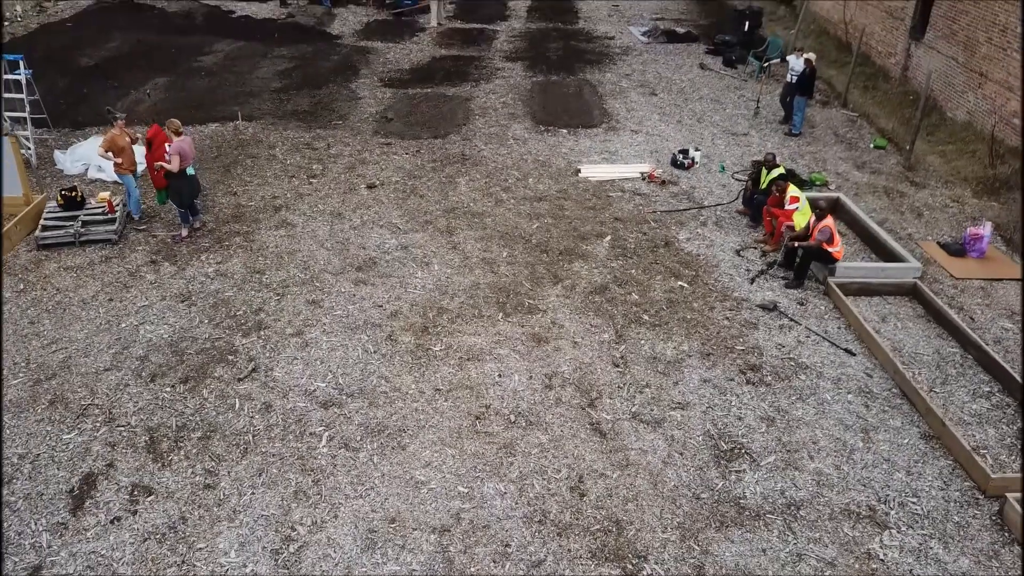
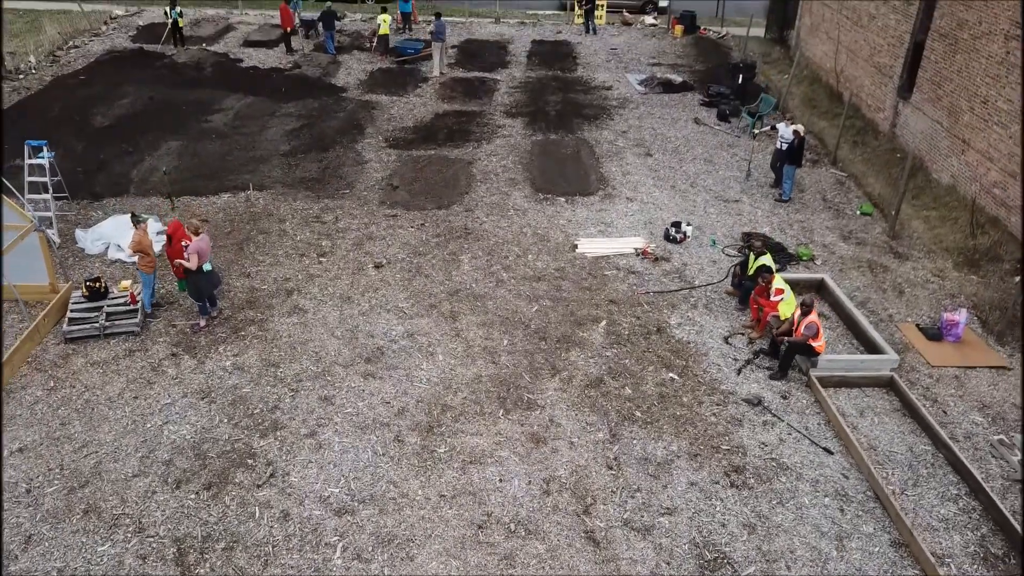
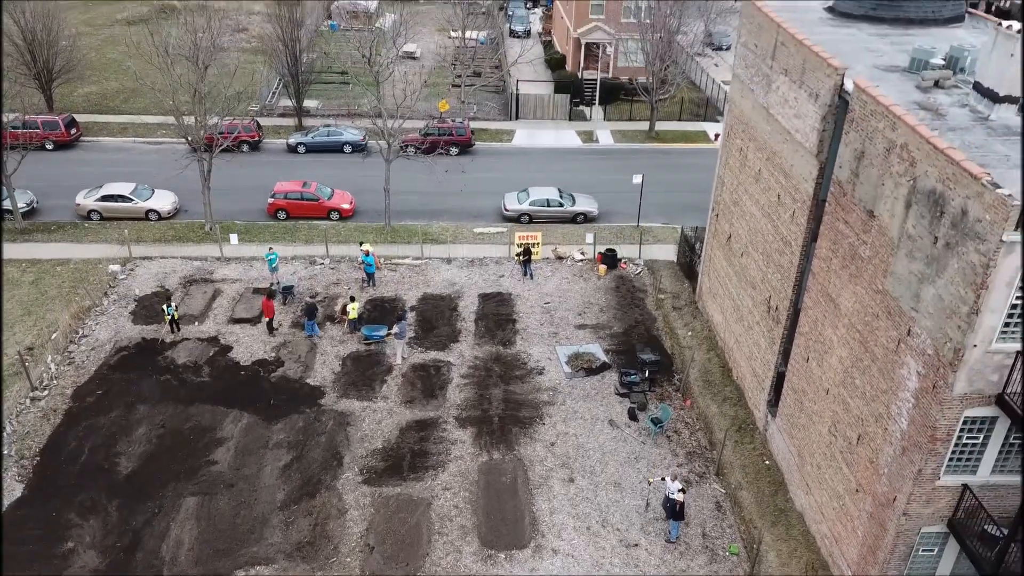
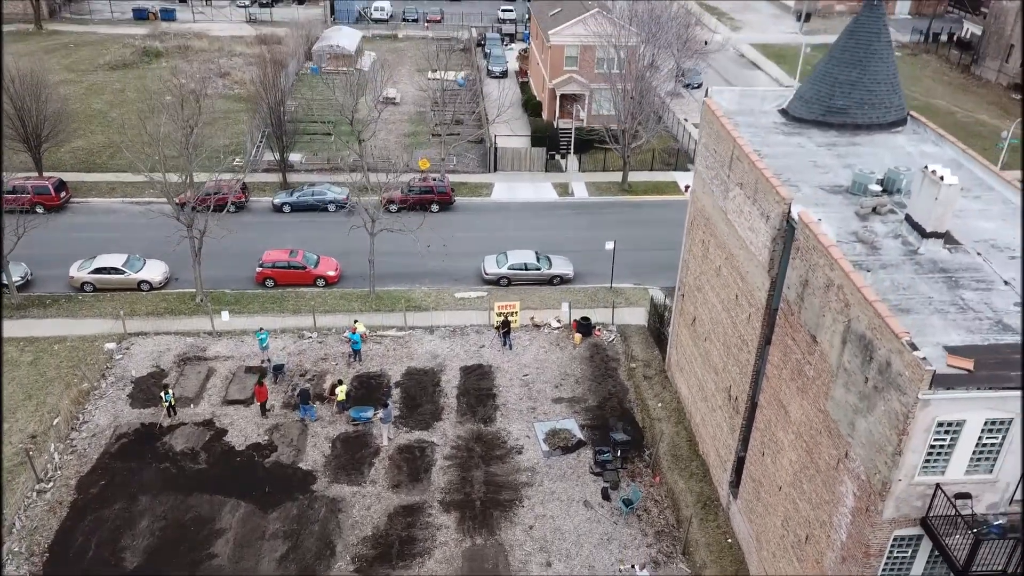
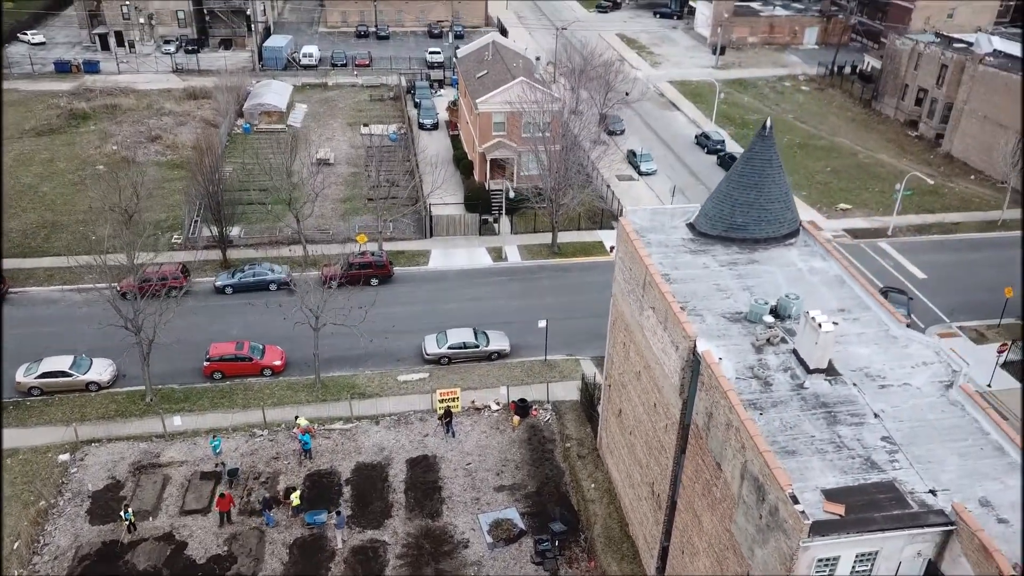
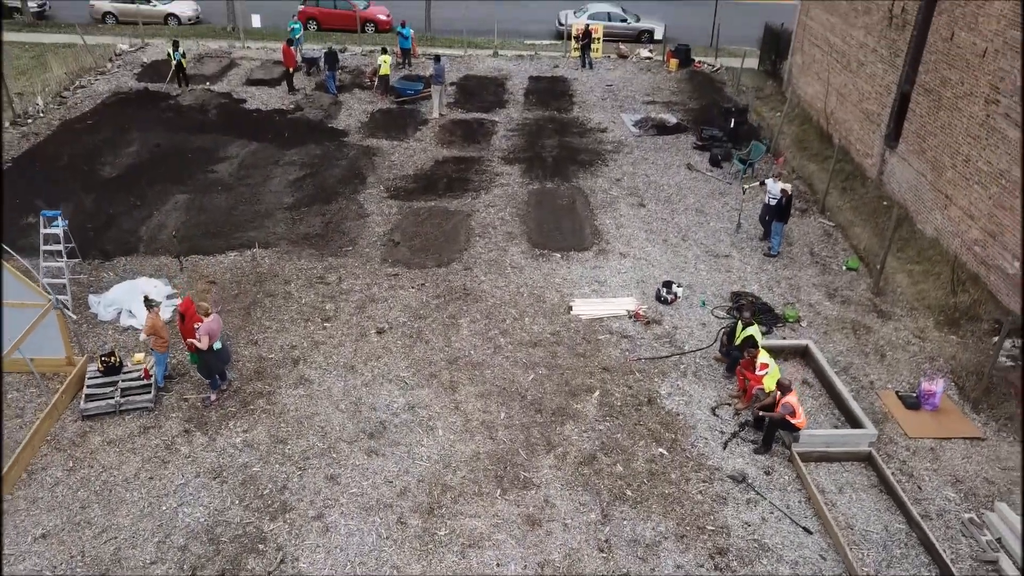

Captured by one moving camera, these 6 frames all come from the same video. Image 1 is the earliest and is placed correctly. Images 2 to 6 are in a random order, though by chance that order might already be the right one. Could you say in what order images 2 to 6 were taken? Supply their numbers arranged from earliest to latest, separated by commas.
2, 6, 3, 4, 5
